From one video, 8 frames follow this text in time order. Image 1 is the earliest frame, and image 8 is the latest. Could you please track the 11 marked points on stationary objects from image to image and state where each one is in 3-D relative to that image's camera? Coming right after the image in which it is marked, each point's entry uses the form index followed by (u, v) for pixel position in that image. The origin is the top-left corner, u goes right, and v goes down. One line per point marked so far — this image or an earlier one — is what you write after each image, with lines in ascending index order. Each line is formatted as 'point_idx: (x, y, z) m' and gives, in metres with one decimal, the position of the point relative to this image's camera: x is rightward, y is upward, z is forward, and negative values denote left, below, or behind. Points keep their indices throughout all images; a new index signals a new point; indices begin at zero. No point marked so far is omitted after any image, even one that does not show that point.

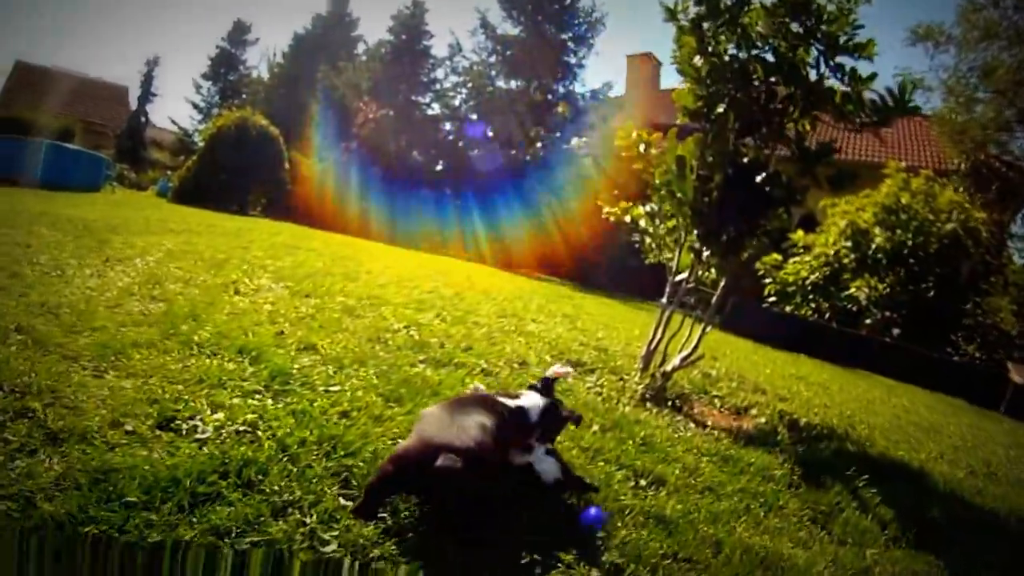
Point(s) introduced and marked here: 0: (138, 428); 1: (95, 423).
0: (-1.4, -0.5, +2.2) m
1: (-1.5, -0.5, +2.1) m
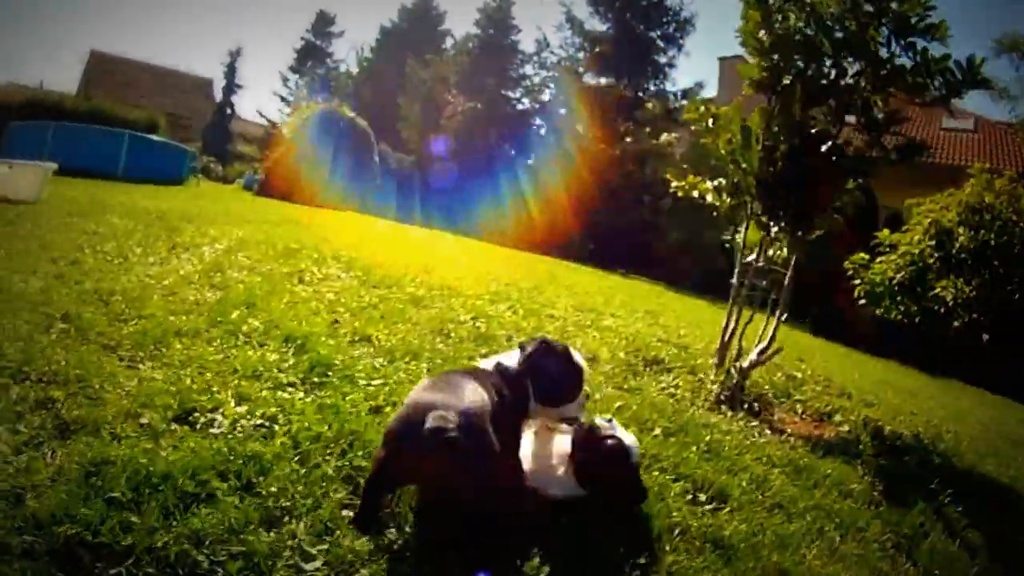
0: (-1.3, -0.5, +2.1) m
1: (-1.4, -0.4, +2.1) m
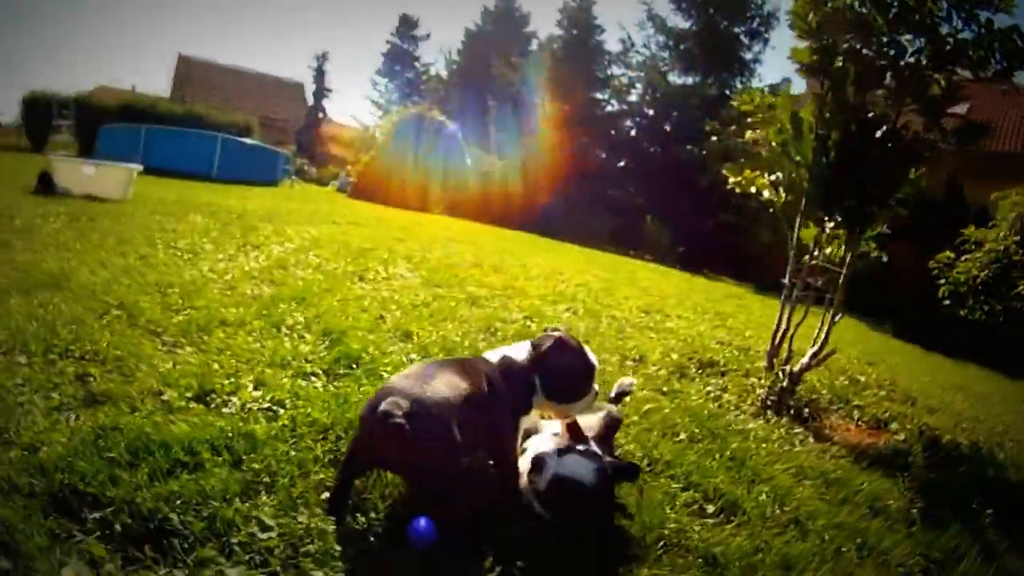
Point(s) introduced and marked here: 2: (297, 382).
0: (-1.3, -0.4, +2.4) m
1: (-1.5, -0.4, +2.4) m
2: (-1.0, -0.4, +2.9) m
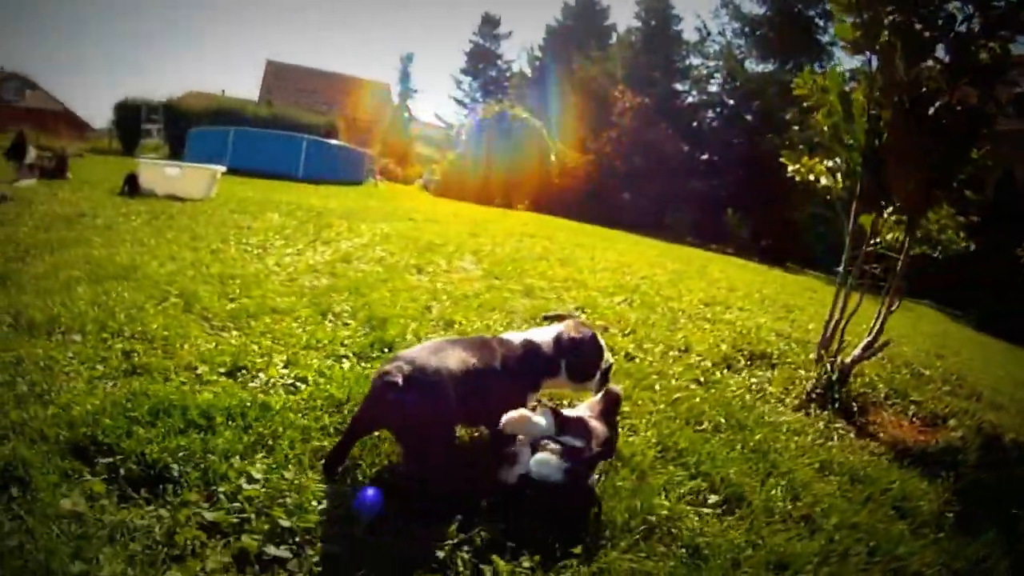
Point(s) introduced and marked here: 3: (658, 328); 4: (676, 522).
0: (-1.3, -0.4, +2.7) m
1: (-1.5, -0.3, +2.7) m
2: (-0.9, -0.4, +3.1) m
3: (+1.2, -0.3, +5.1) m
4: (+0.6, -0.9, +2.3) m
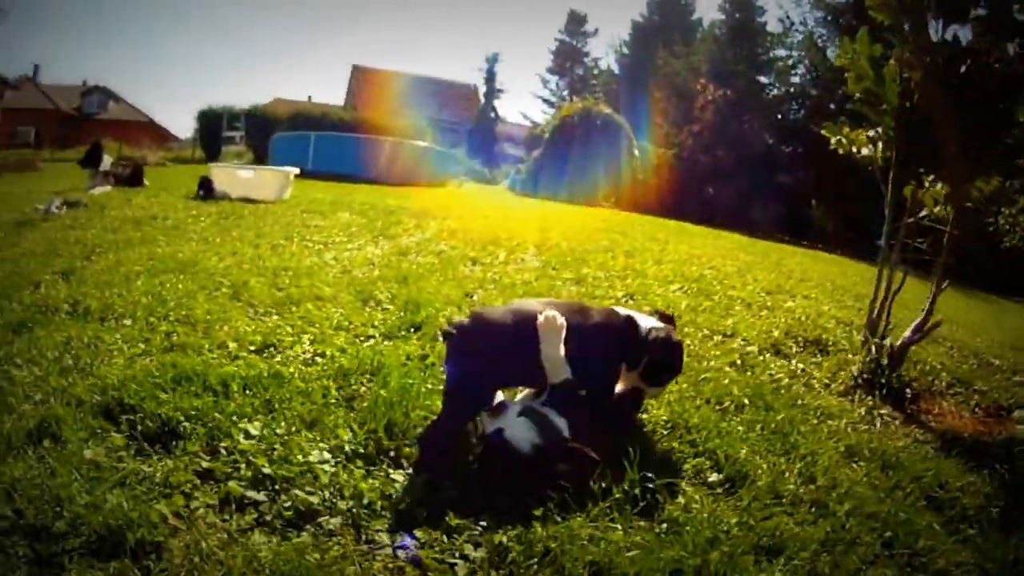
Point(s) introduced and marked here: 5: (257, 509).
0: (-1.3, -0.3, +2.9) m
1: (-1.5, -0.3, +3.0) m
2: (-0.9, -0.3, +3.3) m
3: (+1.6, -0.2, +5.0) m
4: (+0.5, -0.8, +2.3) m
5: (-0.8, -0.7, +2.0) m
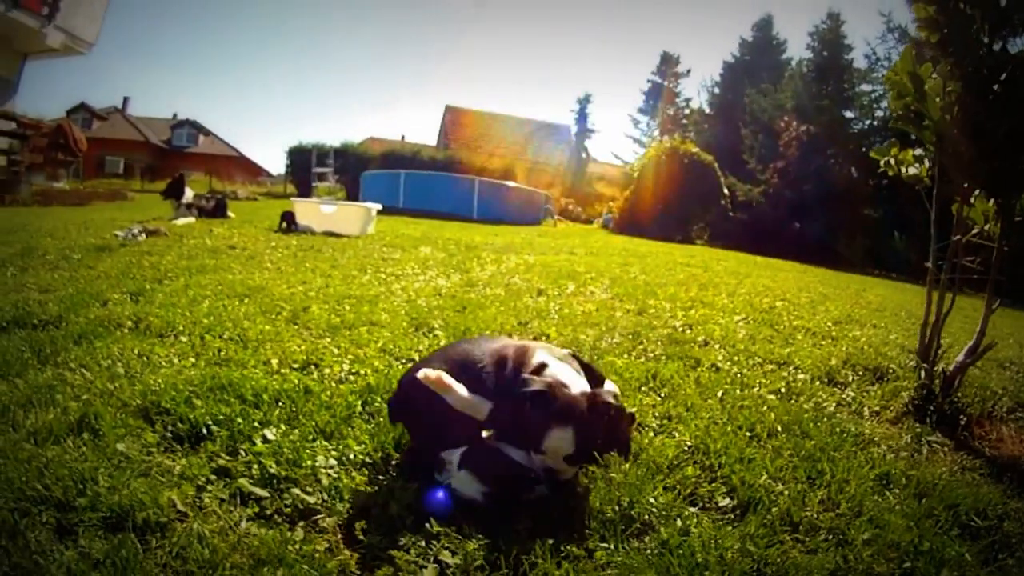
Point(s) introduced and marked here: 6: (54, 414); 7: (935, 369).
0: (-1.2, -0.4, +3.2) m
1: (-1.4, -0.4, +3.3) m
2: (-0.7, -0.4, +3.5) m
3: (+2.0, -0.4, +4.8) m
4: (+0.5, -0.8, +2.3) m
5: (-0.9, -0.7, +2.1) m
6: (-1.9, -0.5, +2.5) m
7: (+2.5, -0.5, +3.6) m
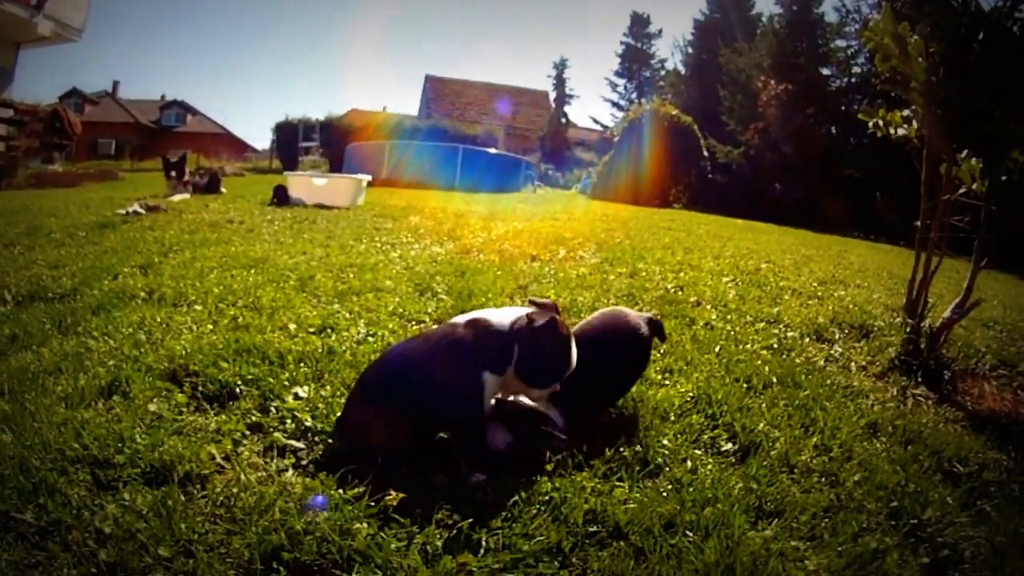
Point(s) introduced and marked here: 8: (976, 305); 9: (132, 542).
0: (-1.2, -0.2, +3.3) m
1: (-1.3, -0.2, +3.4) m
2: (-0.7, -0.2, +3.6) m
3: (+2.0, -0.1, +5.0) m
4: (+0.6, -0.7, +2.4) m
5: (-0.8, -0.6, +2.3) m
6: (-1.8, -0.4, +2.6) m
7: (+2.5, -0.2, +3.8) m
8: (+2.8, -0.1, +3.7) m
9: (-1.1, -0.7, +1.7) m
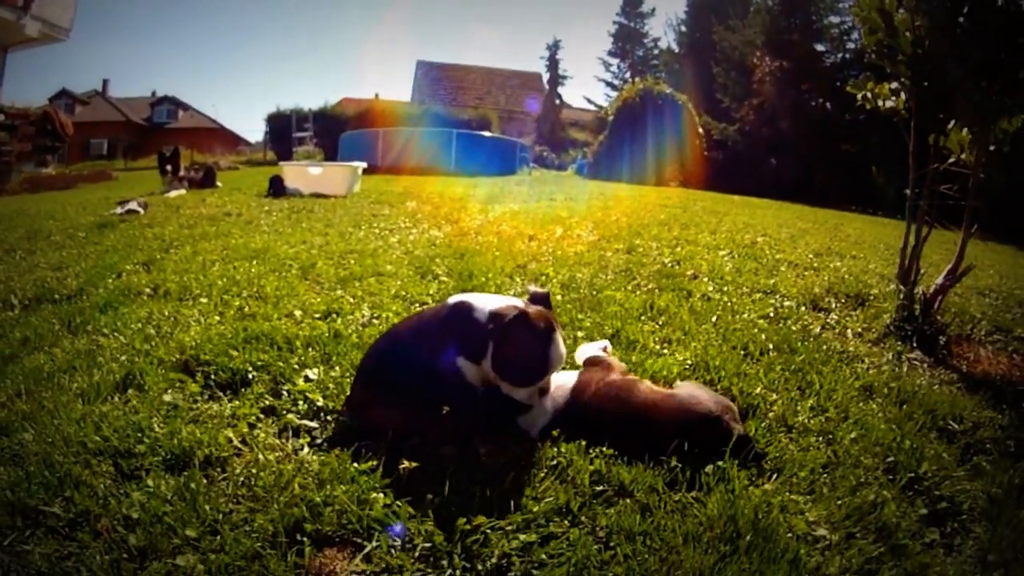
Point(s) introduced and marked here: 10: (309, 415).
0: (-1.2, -0.1, +3.4) m
1: (-1.3, -0.1, +3.5) m
2: (-0.6, -0.1, +3.7) m
3: (+2.0, +0.1, +5.1) m
4: (+0.7, -0.6, +2.5) m
5: (-0.8, -0.5, +2.4) m
6: (-1.8, -0.4, +2.7) m
7: (+2.5, 0.0, +3.9) m
8: (+2.8, +0.1, +3.8) m
9: (-1.0, -0.7, +1.8) m
10: (-0.8, -0.5, +2.4) m
